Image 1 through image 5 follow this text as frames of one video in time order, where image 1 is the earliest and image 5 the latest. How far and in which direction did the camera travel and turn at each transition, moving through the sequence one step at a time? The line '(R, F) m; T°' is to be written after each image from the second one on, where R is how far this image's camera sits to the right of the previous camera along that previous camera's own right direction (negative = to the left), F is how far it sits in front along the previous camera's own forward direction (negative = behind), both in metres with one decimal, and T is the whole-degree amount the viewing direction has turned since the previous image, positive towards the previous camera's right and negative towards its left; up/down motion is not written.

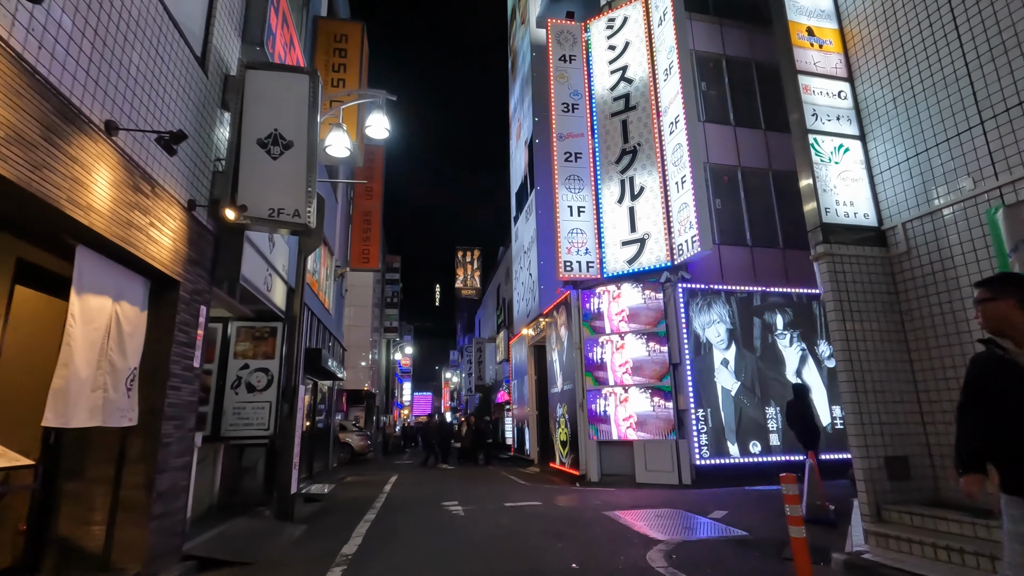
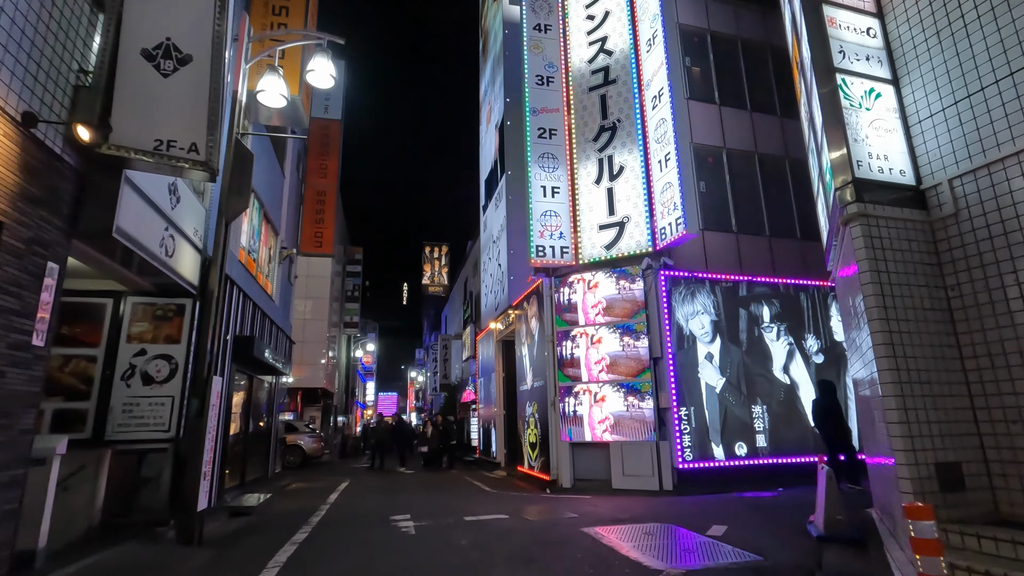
(+0.1, +1.3) m; +3°
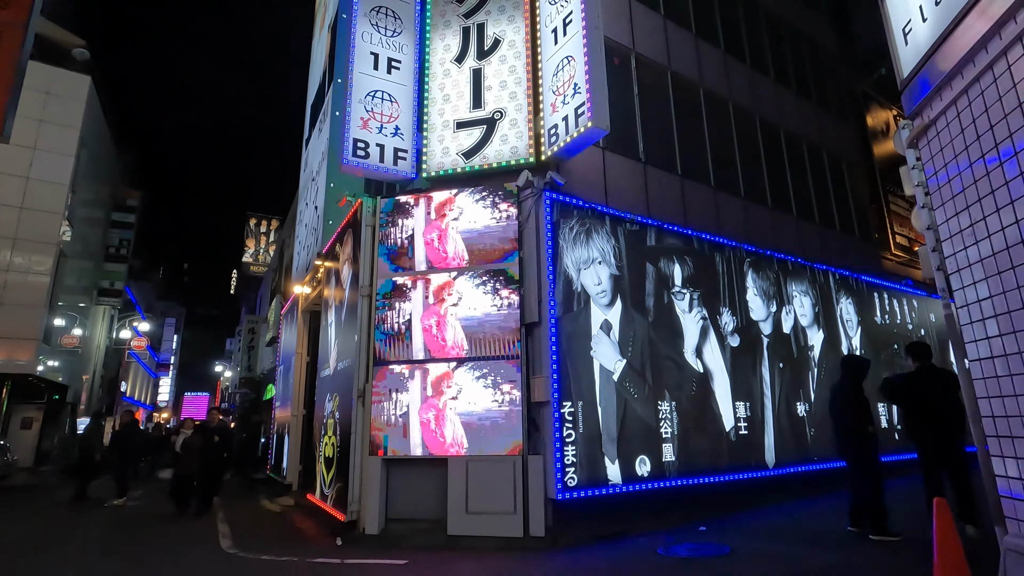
(+0.8, +4.5) m; +16°
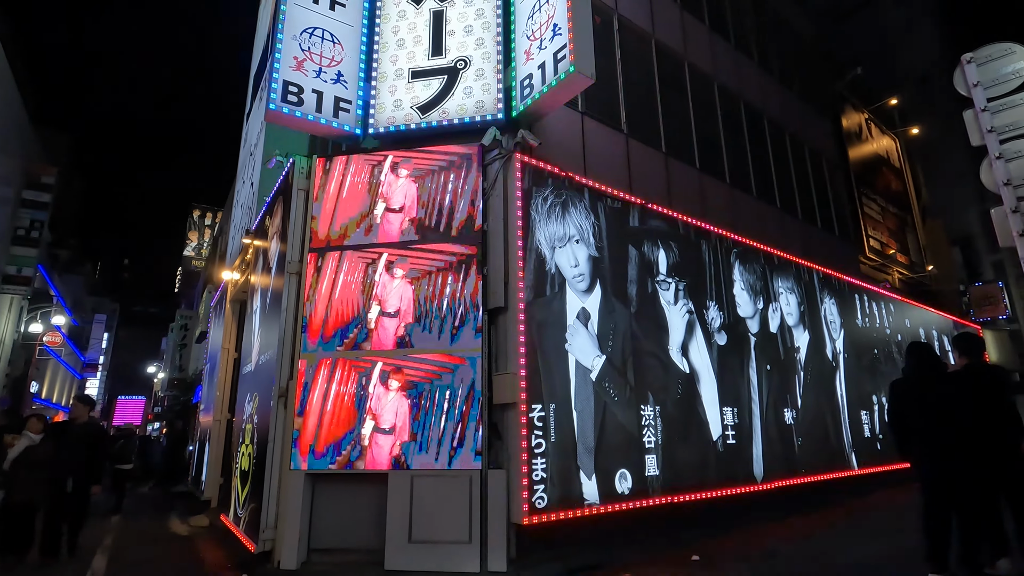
(0.0, +1.3) m; +4°
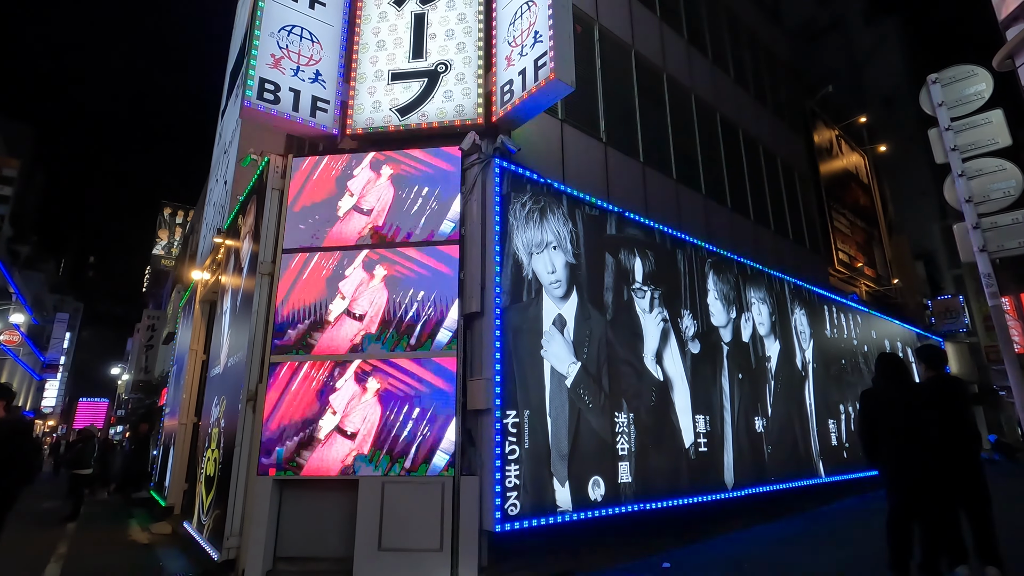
(0.0, 0.0) m; +2°
